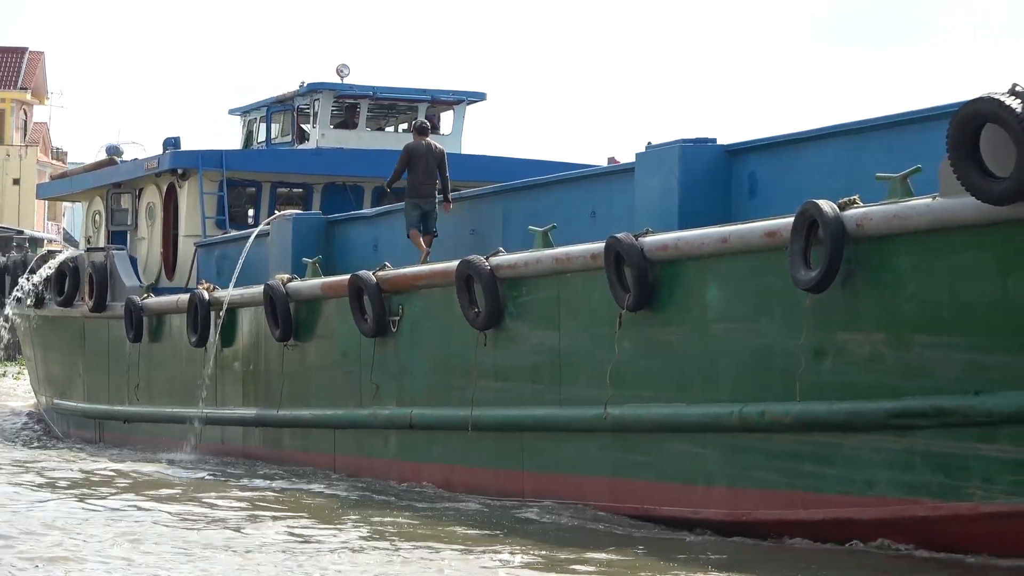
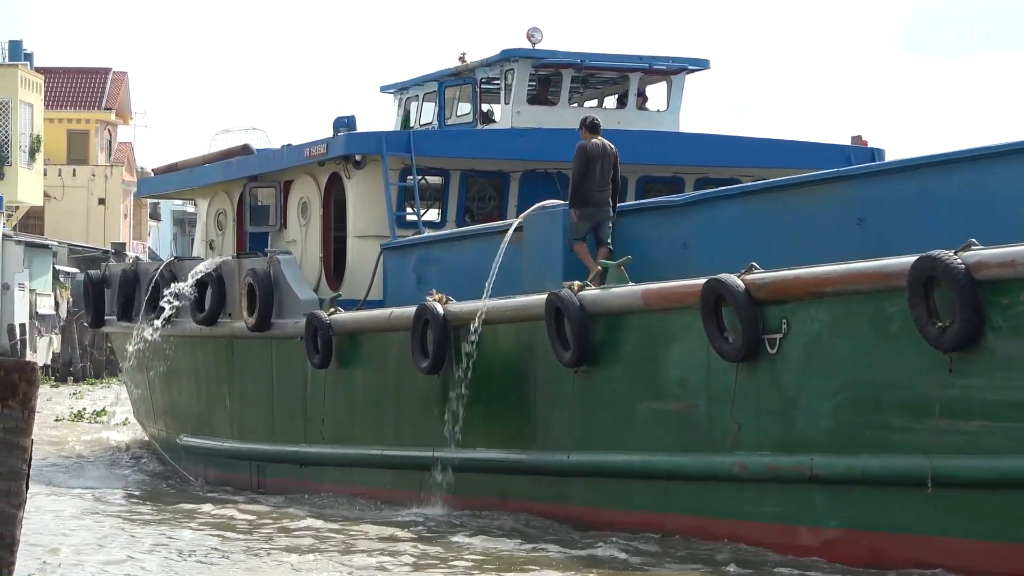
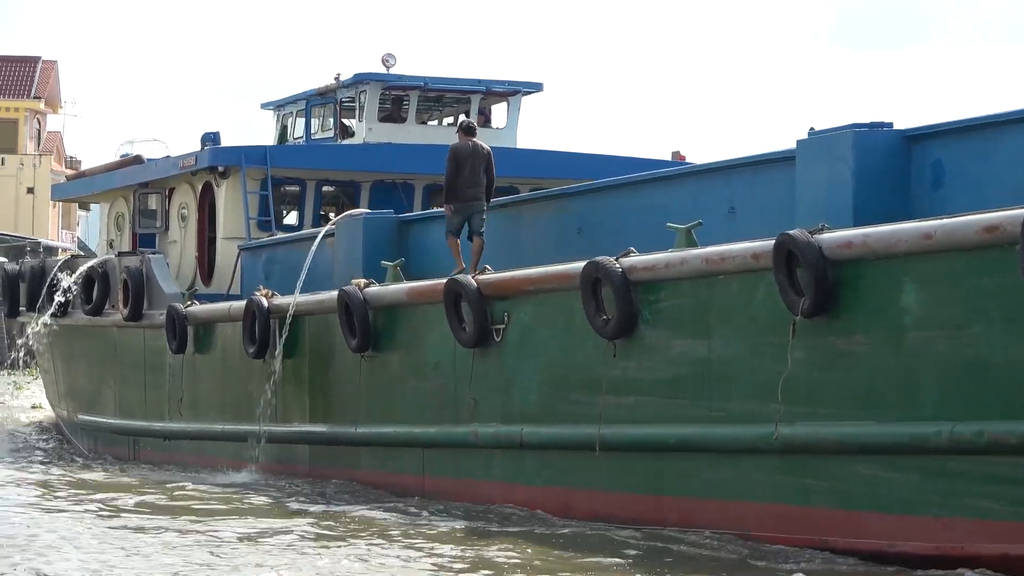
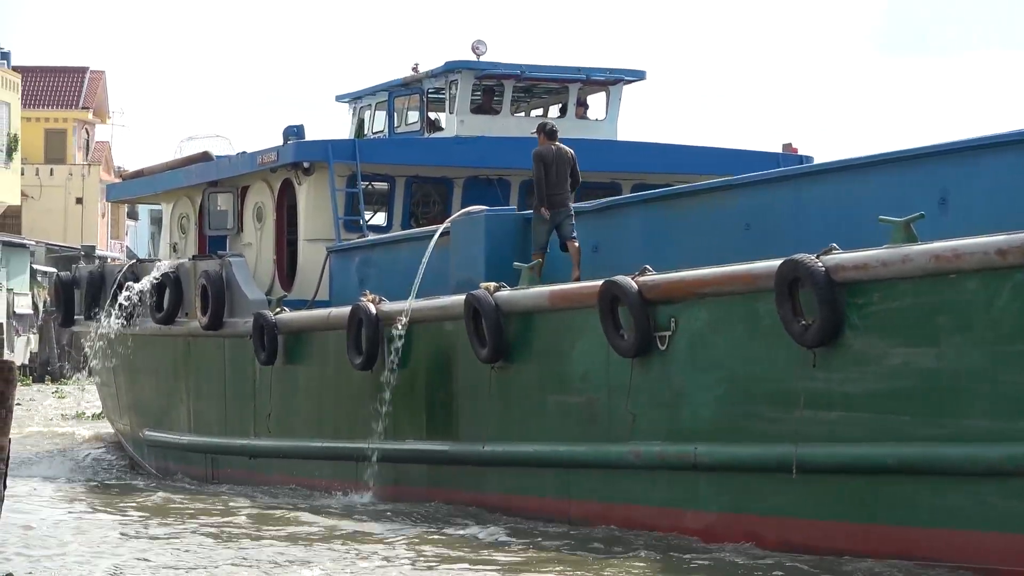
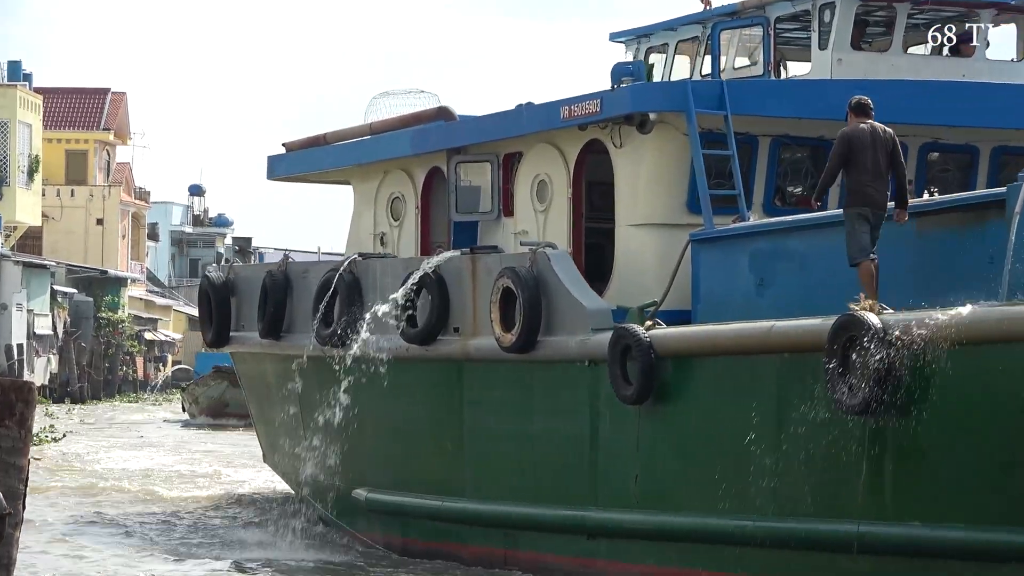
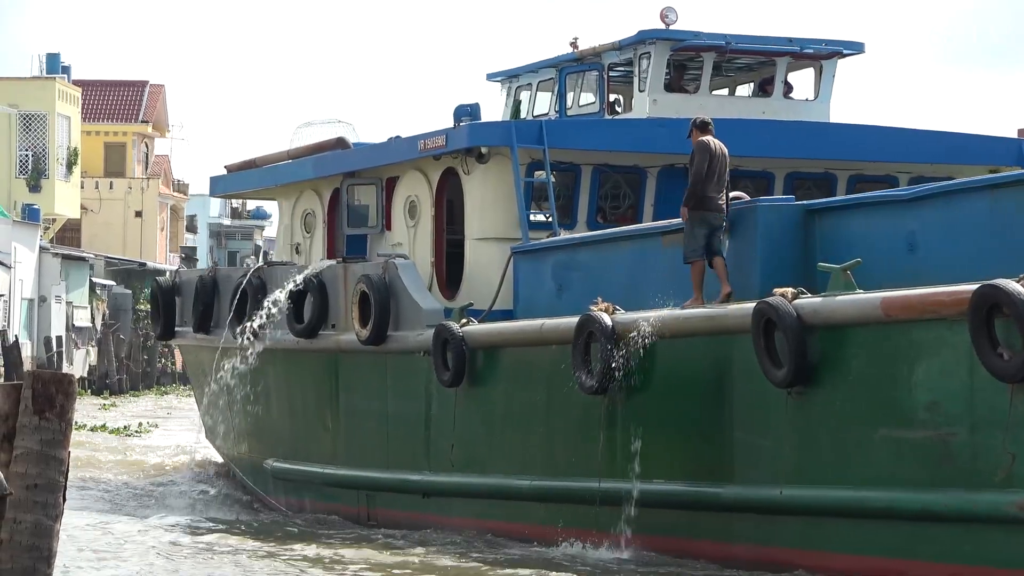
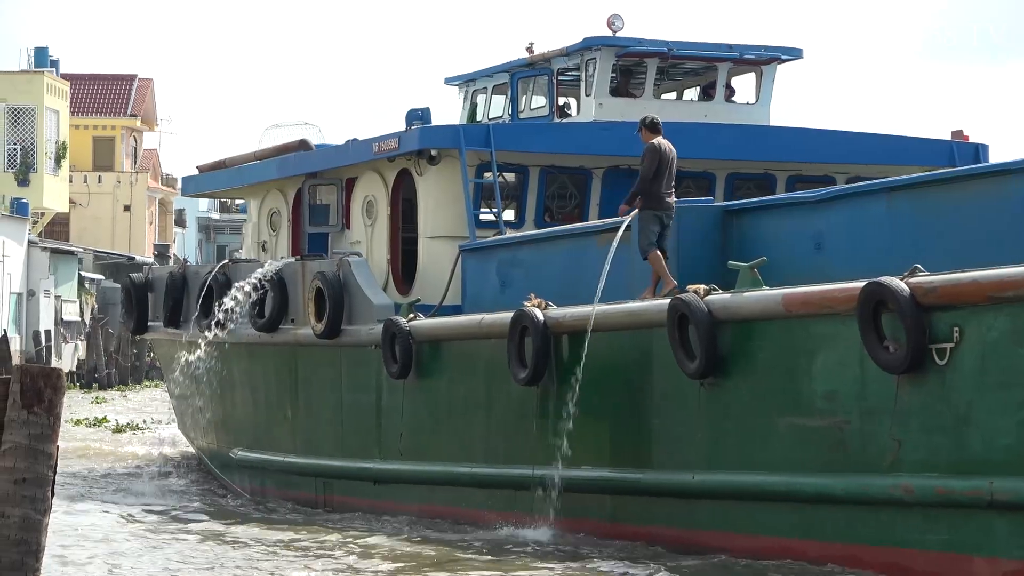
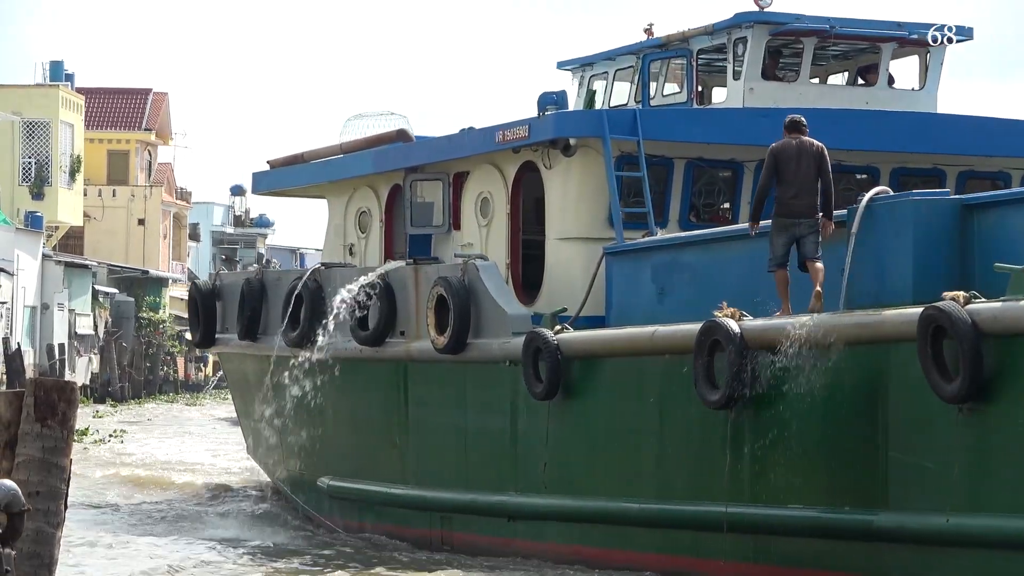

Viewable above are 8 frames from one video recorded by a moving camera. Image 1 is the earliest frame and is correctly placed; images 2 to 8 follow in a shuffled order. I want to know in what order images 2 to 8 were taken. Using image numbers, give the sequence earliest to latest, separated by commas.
3, 4, 2, 7, 6, 8, 5
